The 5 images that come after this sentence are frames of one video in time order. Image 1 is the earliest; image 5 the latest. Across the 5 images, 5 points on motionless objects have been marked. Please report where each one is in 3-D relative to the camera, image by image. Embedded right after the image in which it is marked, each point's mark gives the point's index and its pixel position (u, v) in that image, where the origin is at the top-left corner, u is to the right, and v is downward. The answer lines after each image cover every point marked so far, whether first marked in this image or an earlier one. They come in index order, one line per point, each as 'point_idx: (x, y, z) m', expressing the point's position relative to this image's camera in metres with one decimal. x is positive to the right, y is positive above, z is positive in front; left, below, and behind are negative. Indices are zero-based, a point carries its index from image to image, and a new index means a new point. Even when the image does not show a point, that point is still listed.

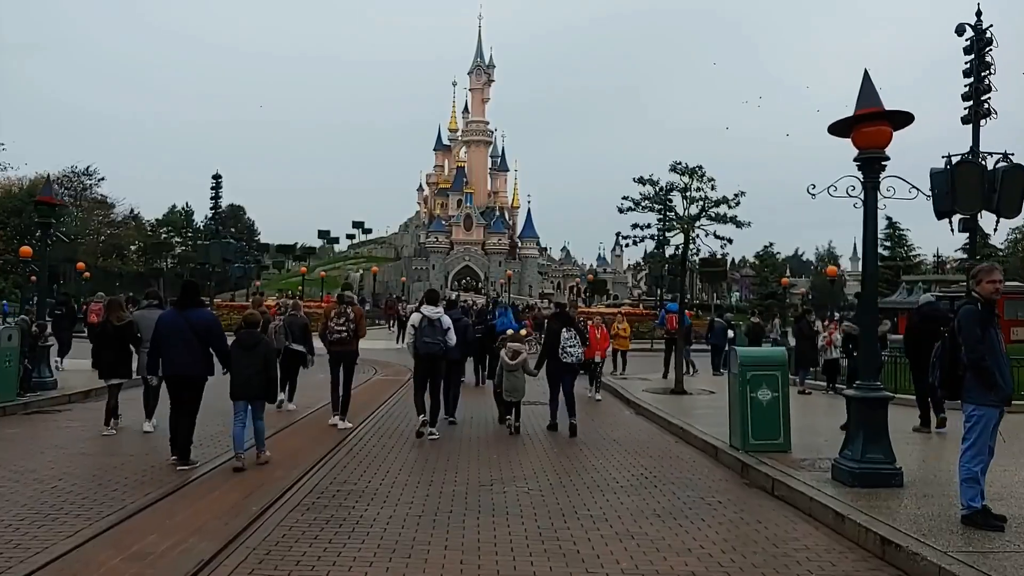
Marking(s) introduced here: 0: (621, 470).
0: (+1.1, -1.8, +9.0) m
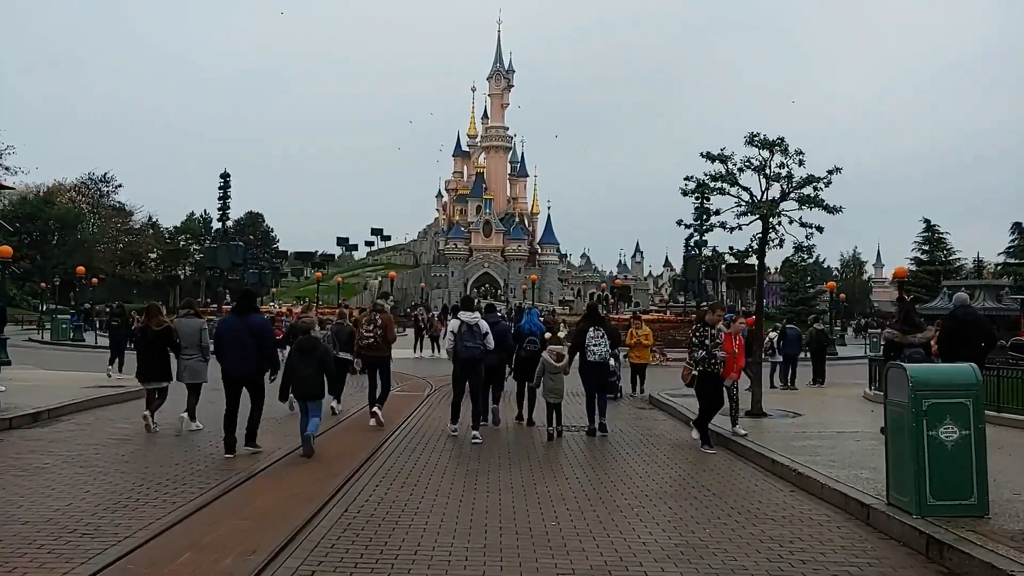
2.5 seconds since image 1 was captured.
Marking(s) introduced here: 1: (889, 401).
0: (+1.6, -1.8, +6.0) m
1: (+2.9, -0.9, +6.8) m
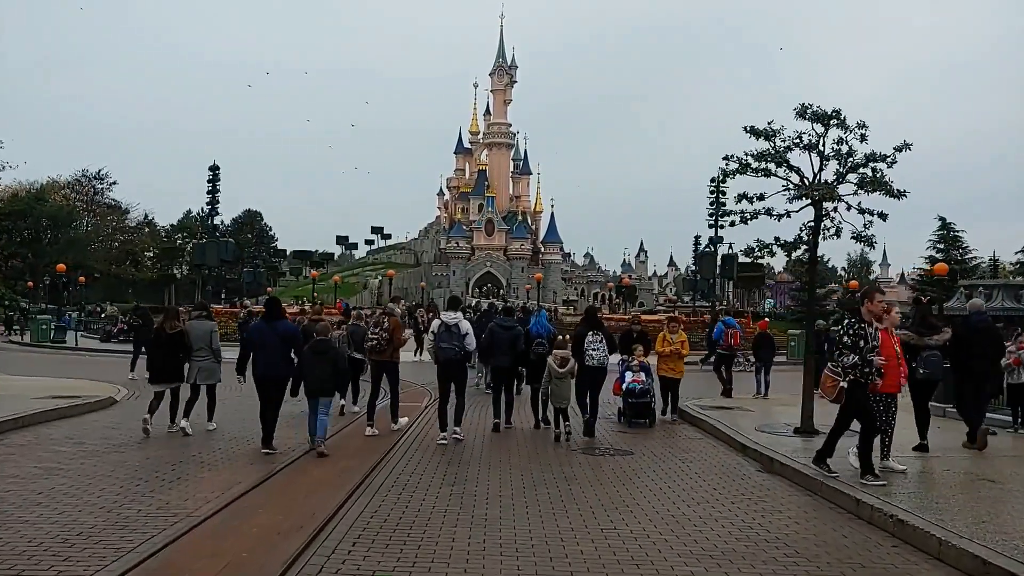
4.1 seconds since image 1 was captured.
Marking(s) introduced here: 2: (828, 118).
0: (+1.7, -1.7, +4.1) m
1: (+3.0, -0.8, +4.9) m
2: (+4.1, +2.2, +11.5) m
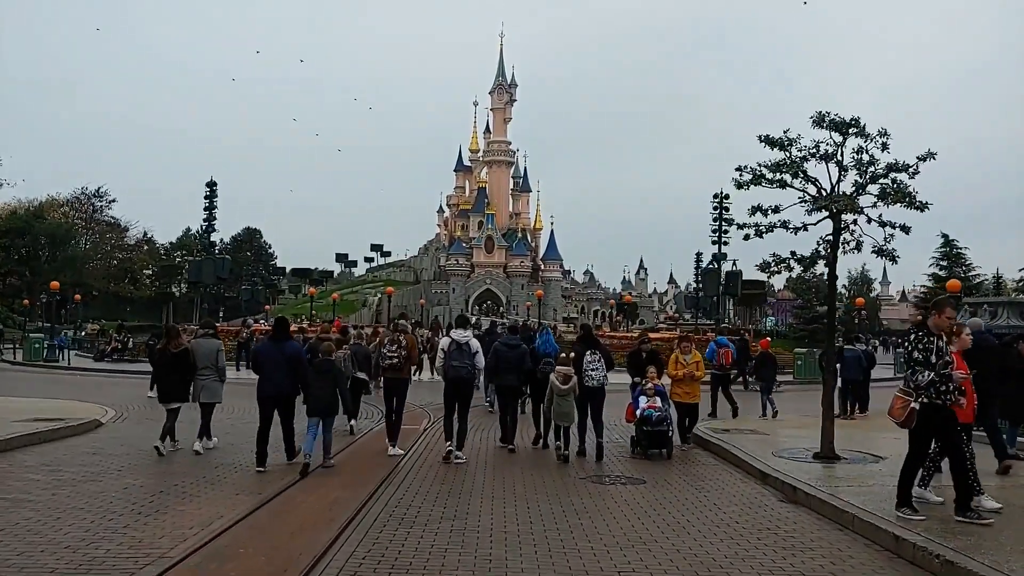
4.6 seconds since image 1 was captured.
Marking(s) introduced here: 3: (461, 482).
0: (+1.8, -1.8, +3.5) m
1: (+3.1, -0.9, +4.2) m
2: (+4.2, +2.0, +11.0) m
3: (-0.6, -2.2, +10.0) m
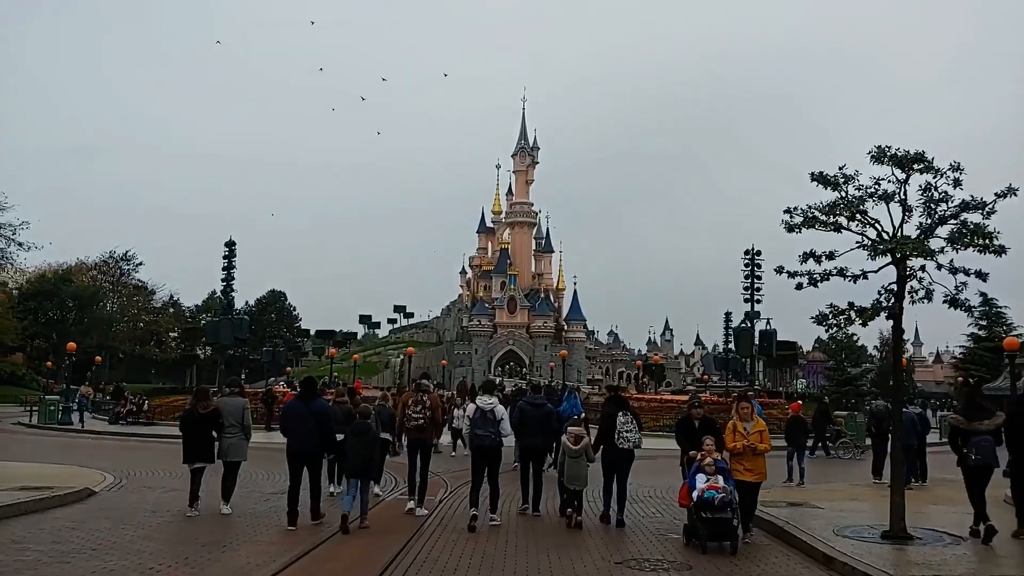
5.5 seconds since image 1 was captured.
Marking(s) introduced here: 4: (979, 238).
0: (+1.8, -1.9, +2.1) m
1: (+3.2, -1.0, +2.9) m
2: (+4.4, +1.4, +9.8) m
3: (-0.3, -2.7, +8.7) m
4: (+5.1, +0.5, +9.8) m
